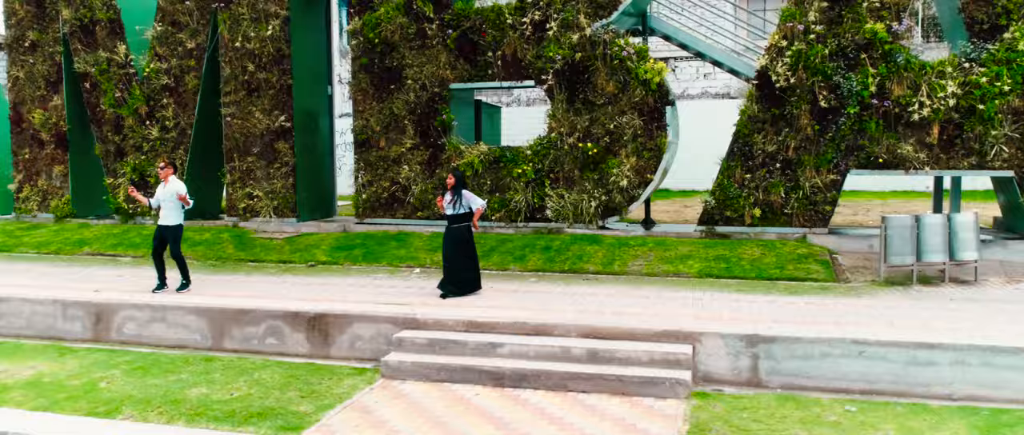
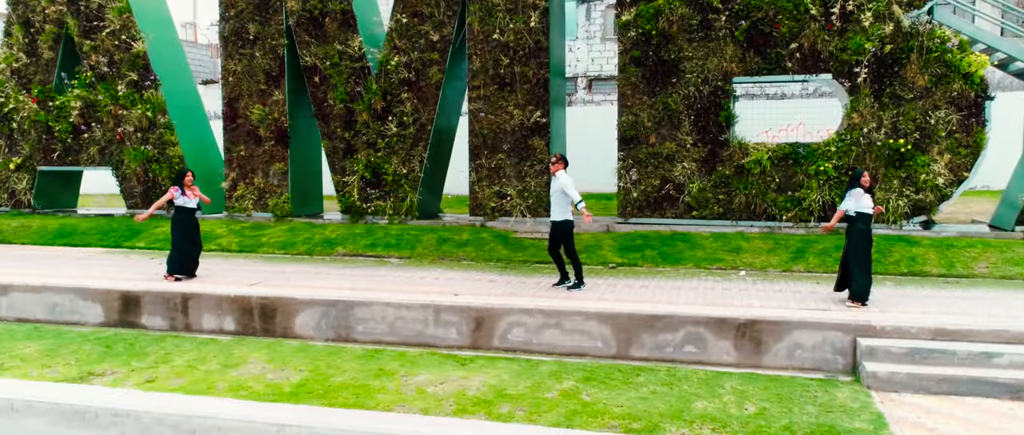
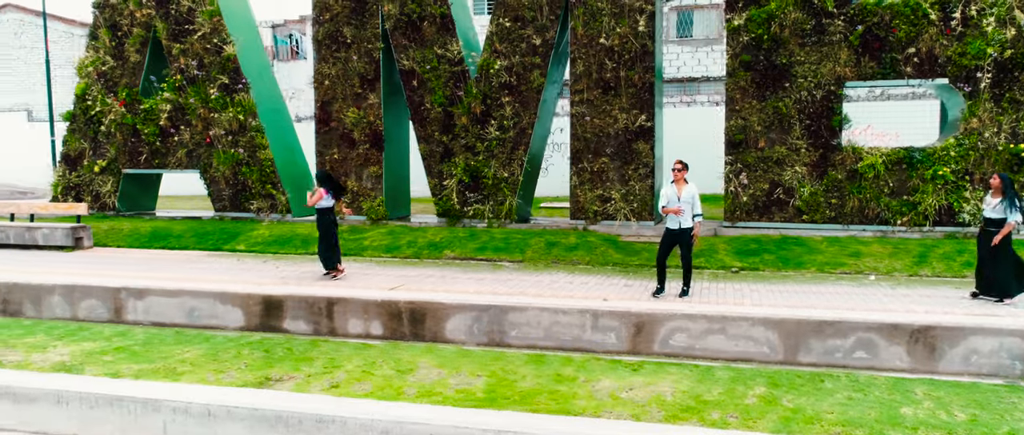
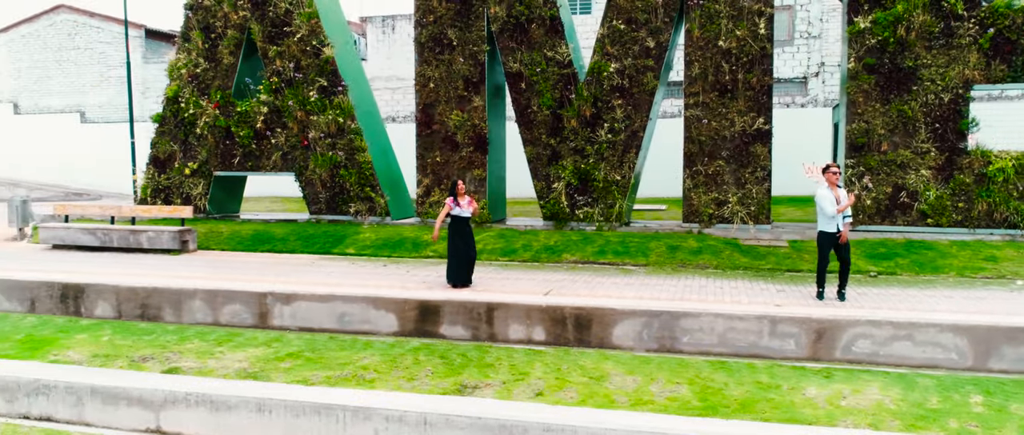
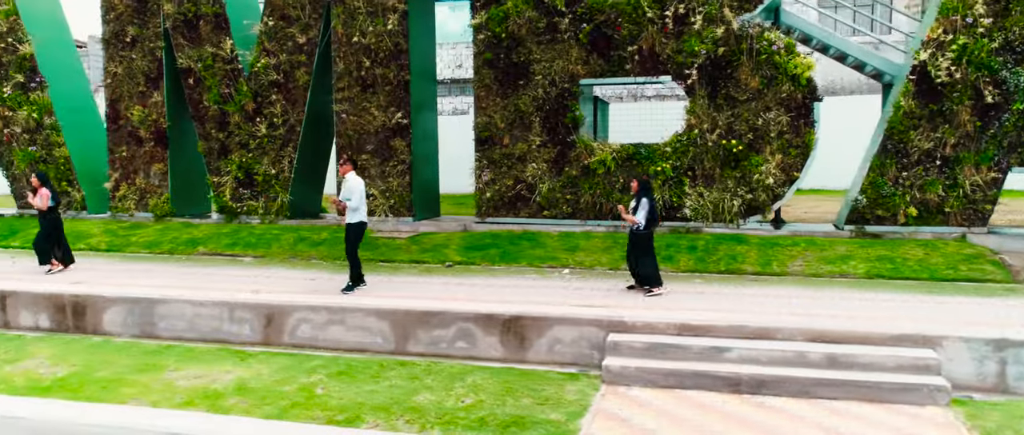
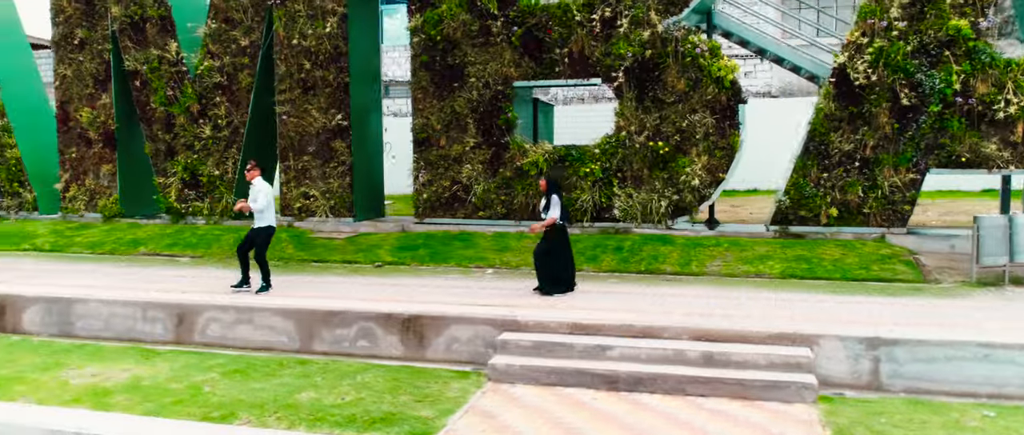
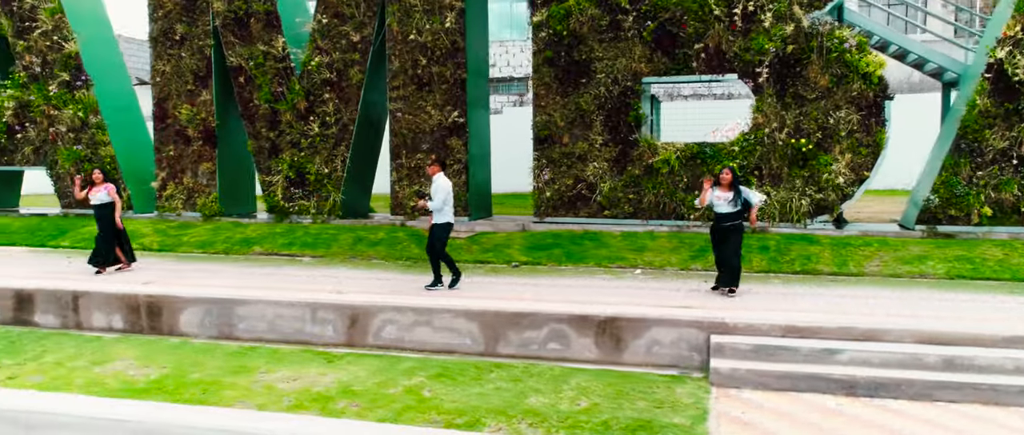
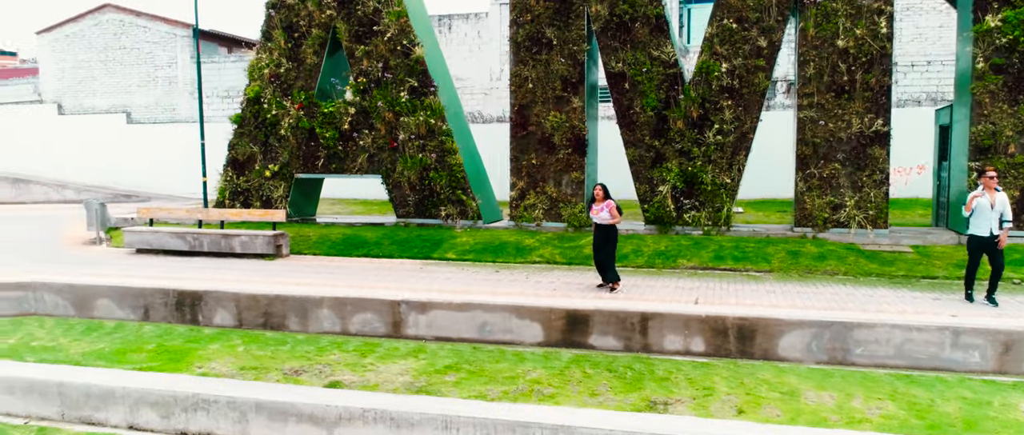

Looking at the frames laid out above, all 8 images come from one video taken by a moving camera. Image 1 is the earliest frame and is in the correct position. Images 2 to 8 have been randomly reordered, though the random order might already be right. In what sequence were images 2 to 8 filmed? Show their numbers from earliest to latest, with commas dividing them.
6, 5, 7, 2, 3, 4, 8
